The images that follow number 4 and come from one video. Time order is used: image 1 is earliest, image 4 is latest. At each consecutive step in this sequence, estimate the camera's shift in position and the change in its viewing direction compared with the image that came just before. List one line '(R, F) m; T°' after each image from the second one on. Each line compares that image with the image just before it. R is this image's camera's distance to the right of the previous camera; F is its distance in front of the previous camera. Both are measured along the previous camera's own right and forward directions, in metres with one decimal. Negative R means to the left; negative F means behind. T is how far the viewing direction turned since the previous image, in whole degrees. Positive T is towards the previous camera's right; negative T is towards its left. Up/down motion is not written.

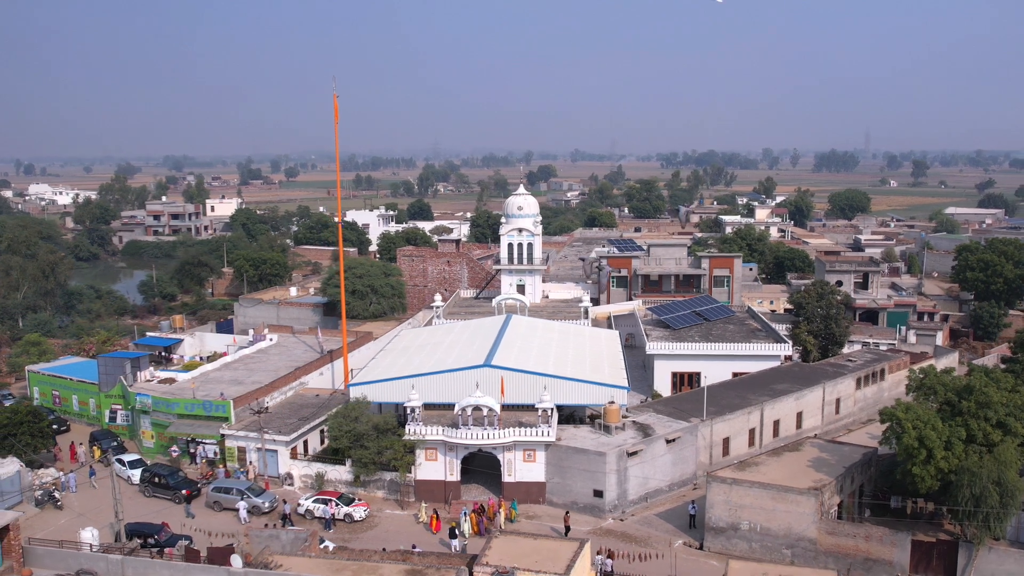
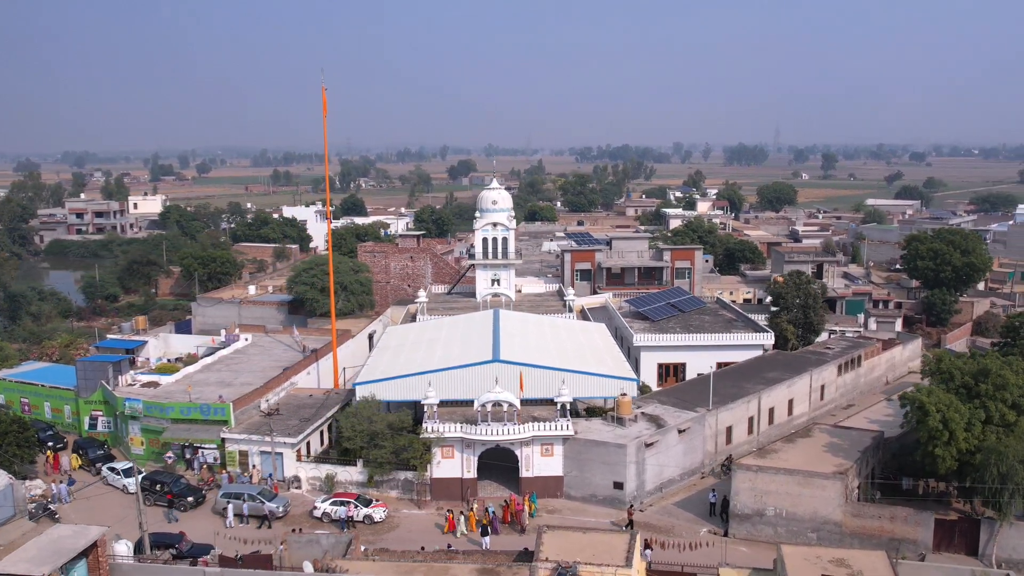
(-2.4, +0.2) m; +5°
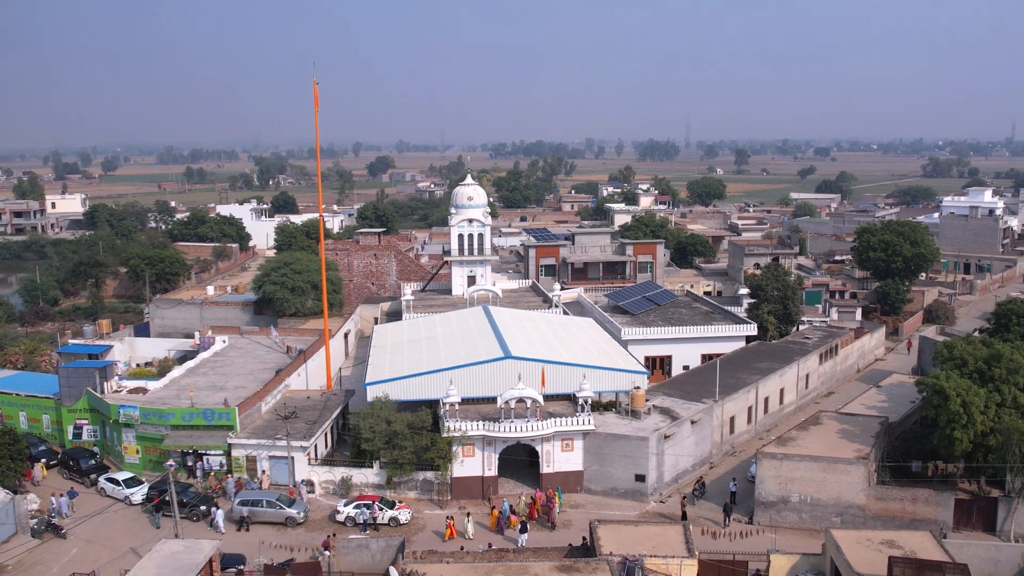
(-2.4, +0.2) m; +5°
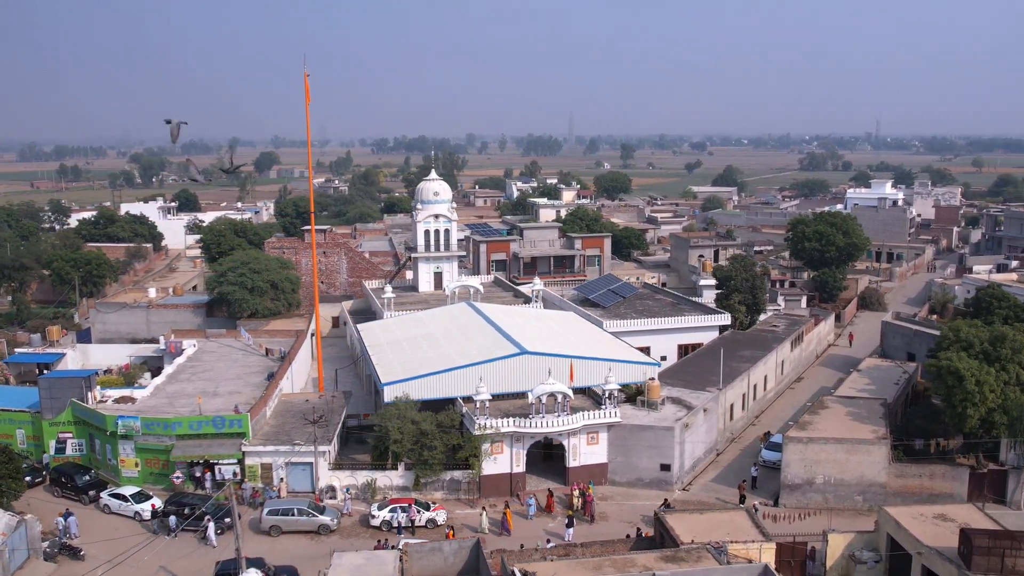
(-3.3, +0.3) m; +7°
